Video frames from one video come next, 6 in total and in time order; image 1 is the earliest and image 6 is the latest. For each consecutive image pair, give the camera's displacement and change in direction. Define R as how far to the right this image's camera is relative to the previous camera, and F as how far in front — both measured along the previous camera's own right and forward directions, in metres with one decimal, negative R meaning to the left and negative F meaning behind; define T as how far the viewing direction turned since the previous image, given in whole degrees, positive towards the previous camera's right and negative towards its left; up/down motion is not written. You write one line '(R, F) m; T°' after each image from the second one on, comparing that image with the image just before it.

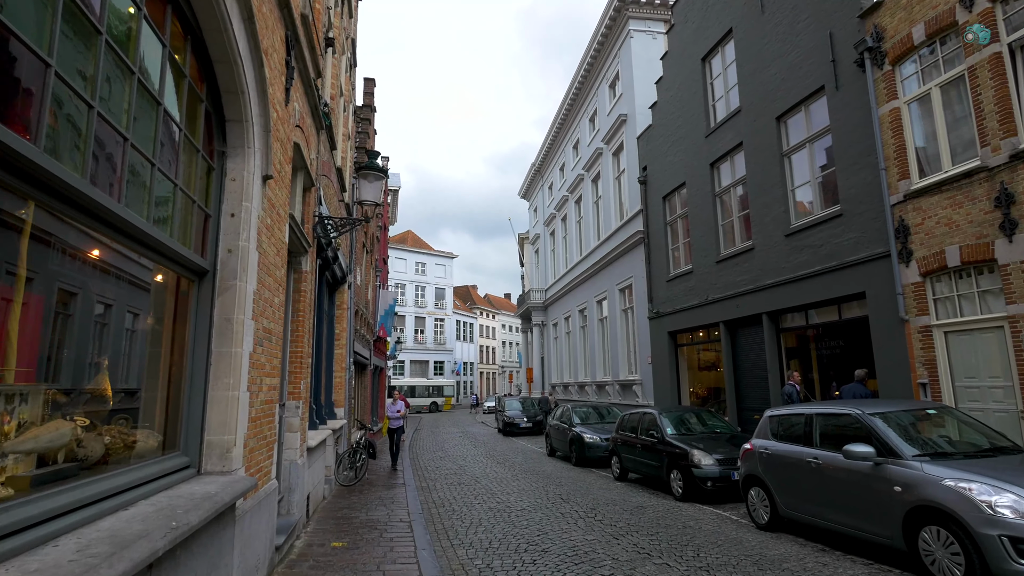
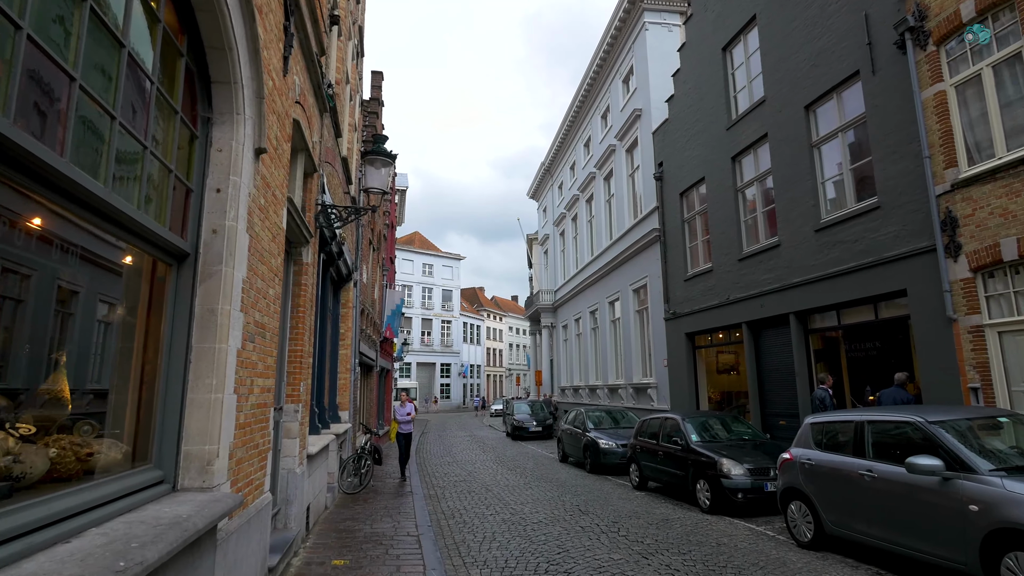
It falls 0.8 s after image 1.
(-0.1, +0.6) m; -1°
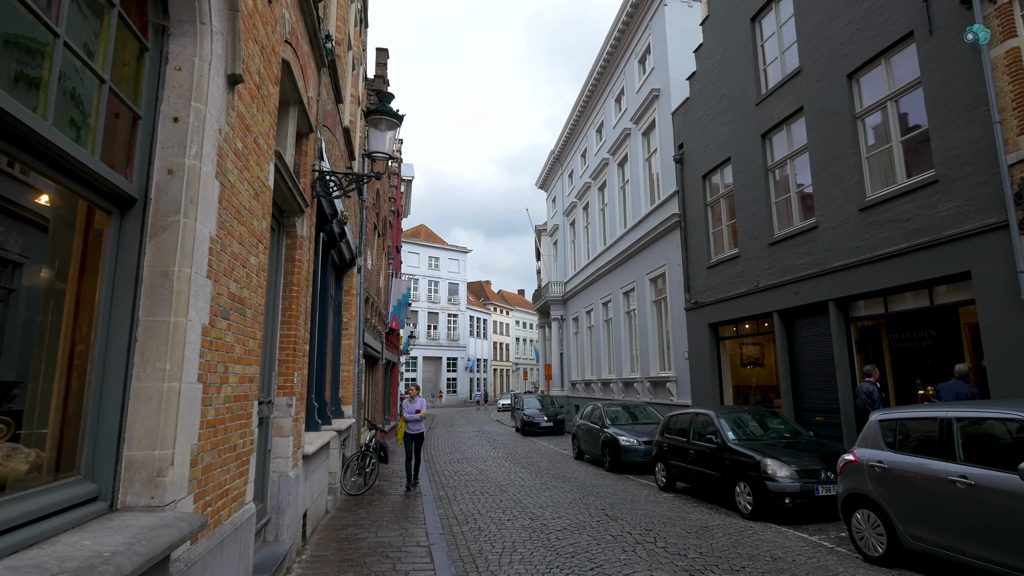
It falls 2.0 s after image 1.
(-0.2, +0.9) m; -1°
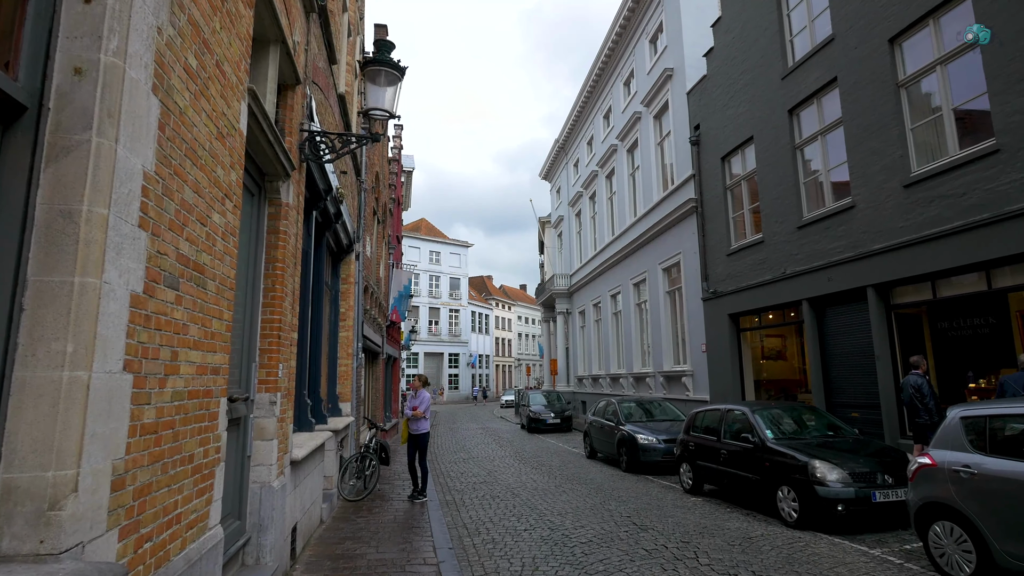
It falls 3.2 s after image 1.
(-0.2, +0.8) m; 0°
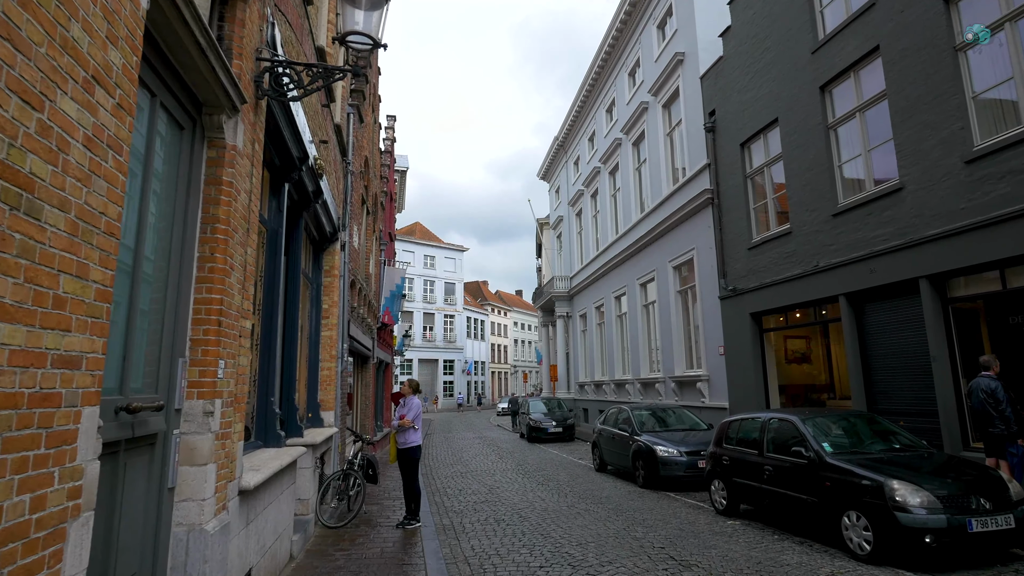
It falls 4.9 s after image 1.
(-0.2, +1.2) m; +1°
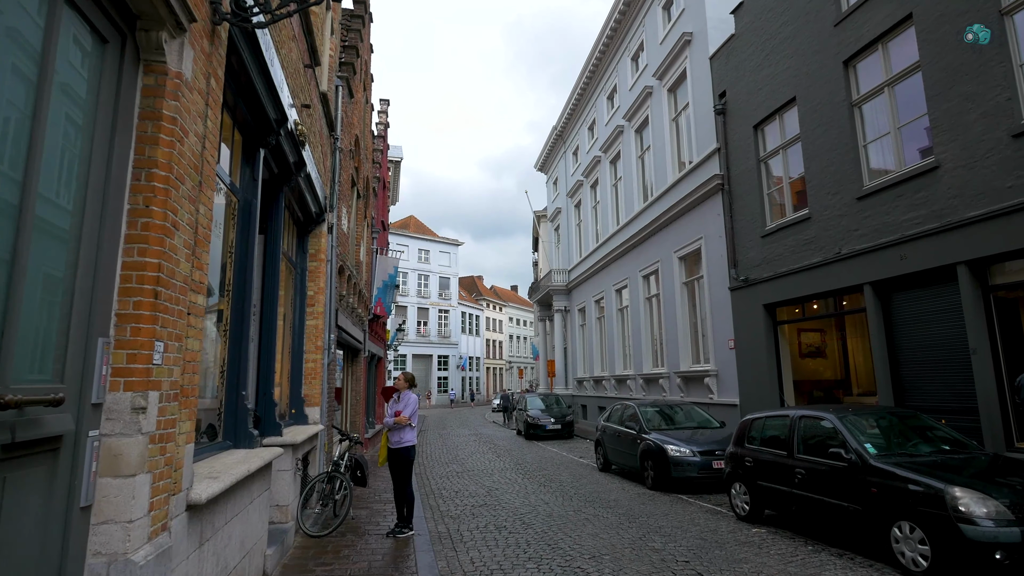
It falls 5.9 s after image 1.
(-0.1, +0.7) m; +1°
